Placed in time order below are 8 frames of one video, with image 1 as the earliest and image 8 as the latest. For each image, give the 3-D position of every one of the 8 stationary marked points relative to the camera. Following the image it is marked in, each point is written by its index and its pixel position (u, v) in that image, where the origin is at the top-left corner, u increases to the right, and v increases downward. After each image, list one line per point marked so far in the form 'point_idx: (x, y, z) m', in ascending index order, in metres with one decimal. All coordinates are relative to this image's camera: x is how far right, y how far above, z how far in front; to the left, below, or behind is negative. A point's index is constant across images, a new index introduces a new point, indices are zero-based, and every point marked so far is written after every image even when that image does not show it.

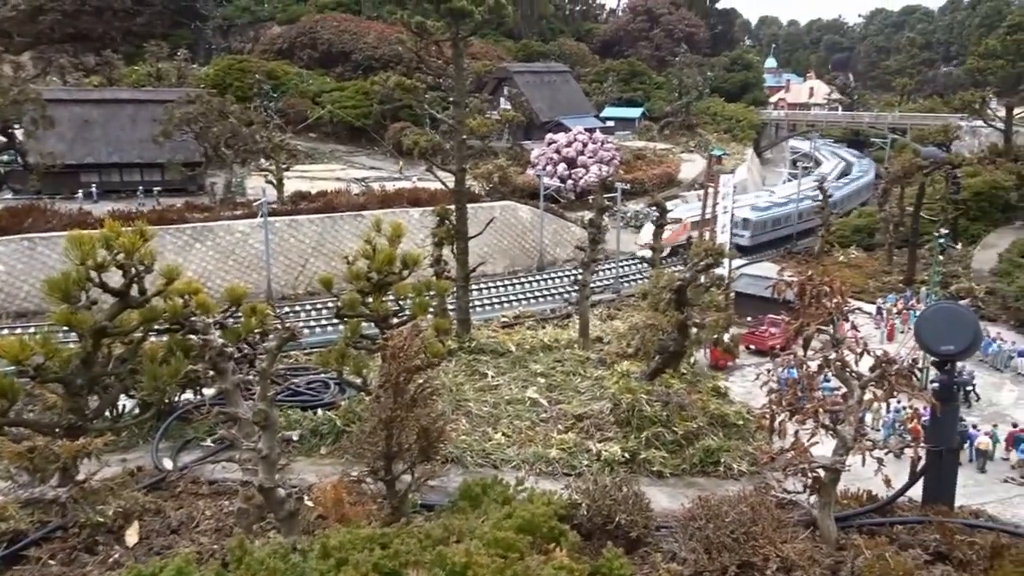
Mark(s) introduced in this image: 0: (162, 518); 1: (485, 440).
0: (-4.4, -2.9, +10.1) m
1: (-0.4, -2.4, +12.7) m
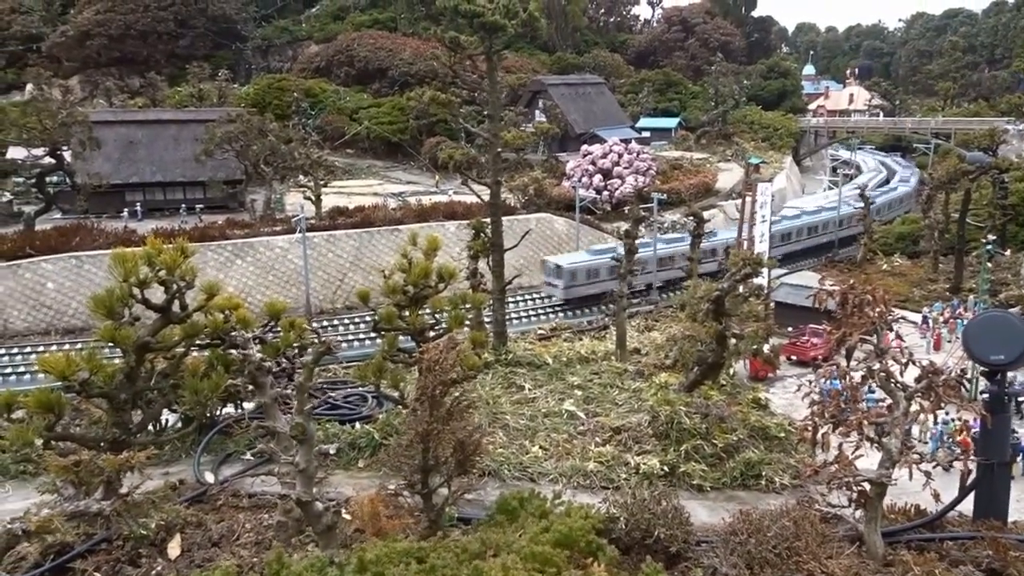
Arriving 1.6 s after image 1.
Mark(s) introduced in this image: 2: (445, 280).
0: (-3.9, -3.1, +10.2) m
1: (+0.1, -2.6, +12.7) m
2: (-1.1, +0.1, +12.9) m
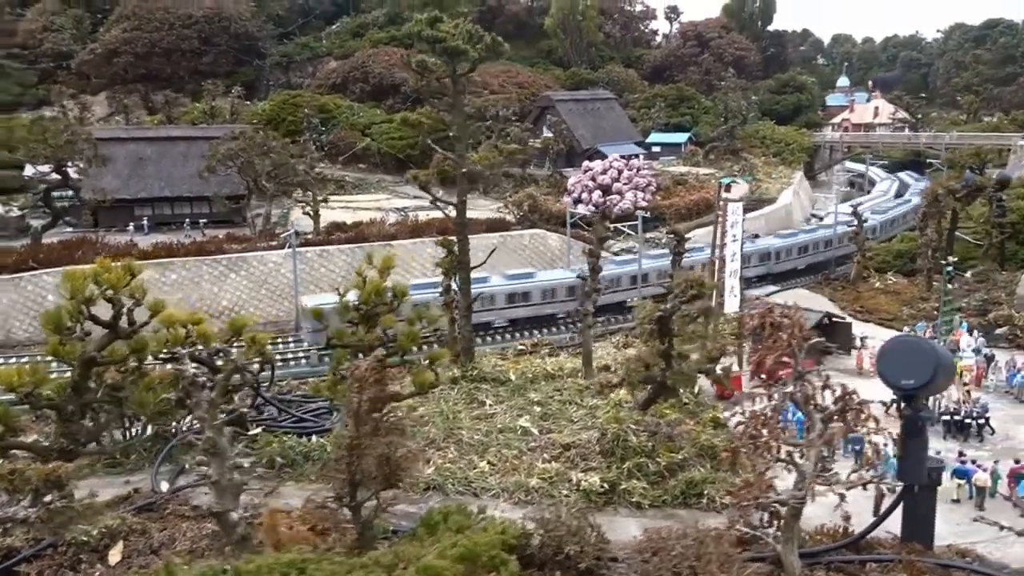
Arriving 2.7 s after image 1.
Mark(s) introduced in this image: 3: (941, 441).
0: (-4.8, -3.3, +10.7) m
1: (-0.7, -2.9, +12.9) m
2: (-1.9, -0.2, +13.3) m
3: (+7.8, -2.7, +14.5) m
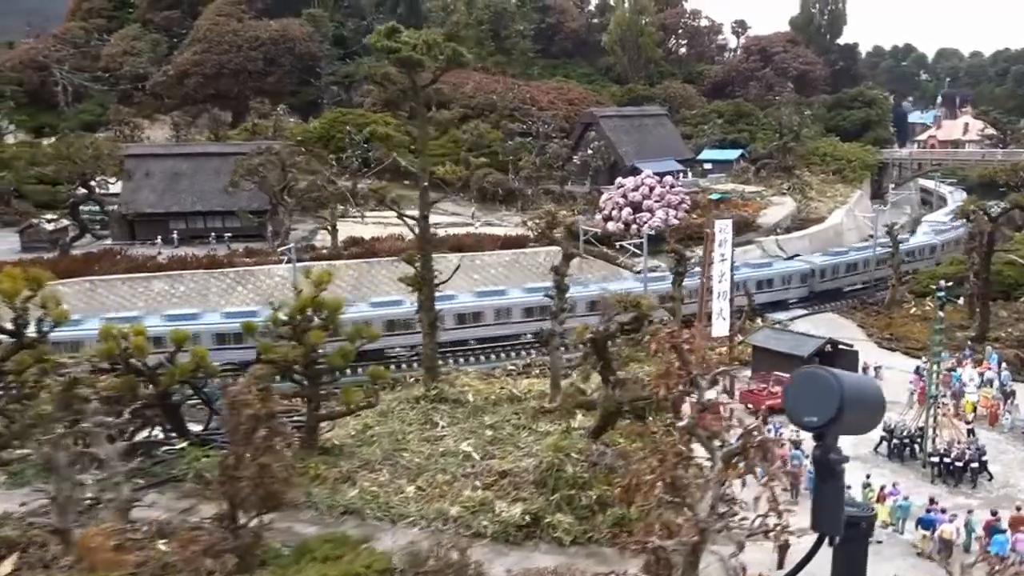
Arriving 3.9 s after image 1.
0: (-6.2, -3.4, +10.6) m
1: (-1.8, -3.1, +12.4) m
2: (-2.9, -0.4, +12.9) m
3: (+6.8, -3.2, +13.1) m
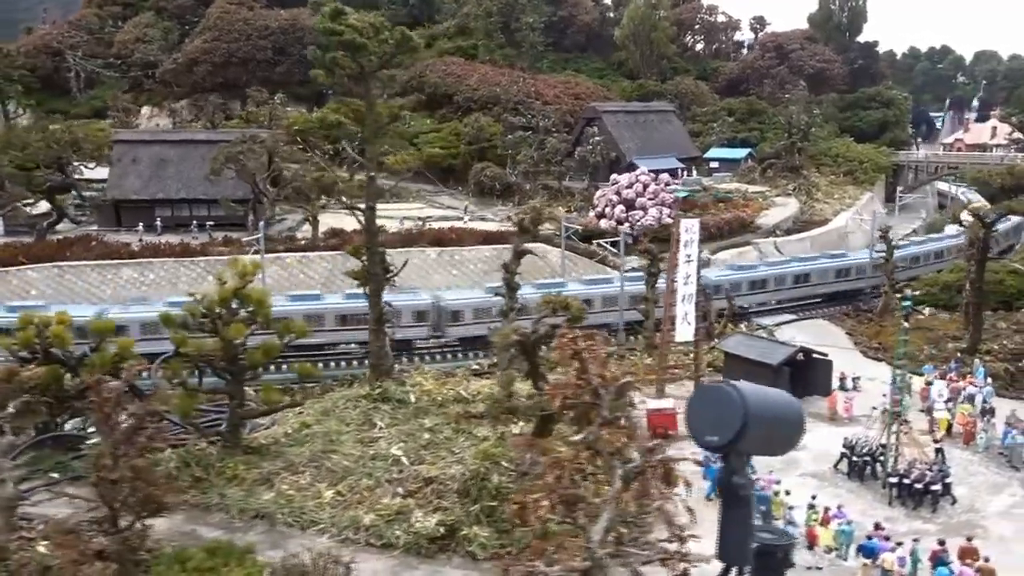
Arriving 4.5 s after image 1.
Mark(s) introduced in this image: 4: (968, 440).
0: (-7.4, -3.2, +10.1) m
1: (-2.9, -3.1, +11.8) m
2: (-3.9, -0.3, +12.3) m
3: (+5.7, -3.3, +12.2) m
4: (+8.1, -2.7, +14.4) m
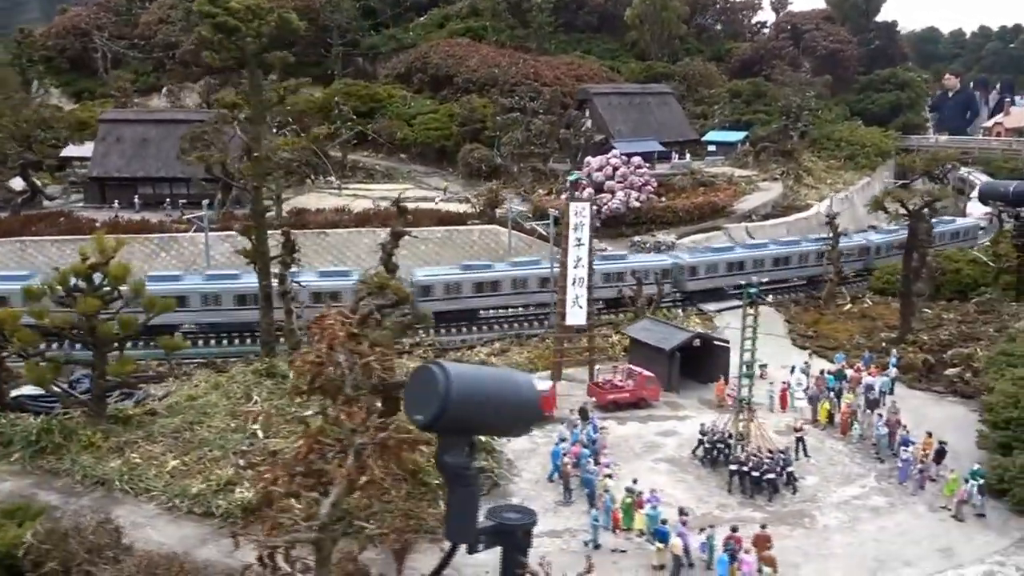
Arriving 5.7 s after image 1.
0: (-9.9, -2.8, +10.9) m
1: (-5.4, -2.7, +12.3) m
2: (-6.3, +0.1, +12.8) m
3: (+3.2, -3.1, +12.1) m
4: (+5.8, -2.5, +14.2) m
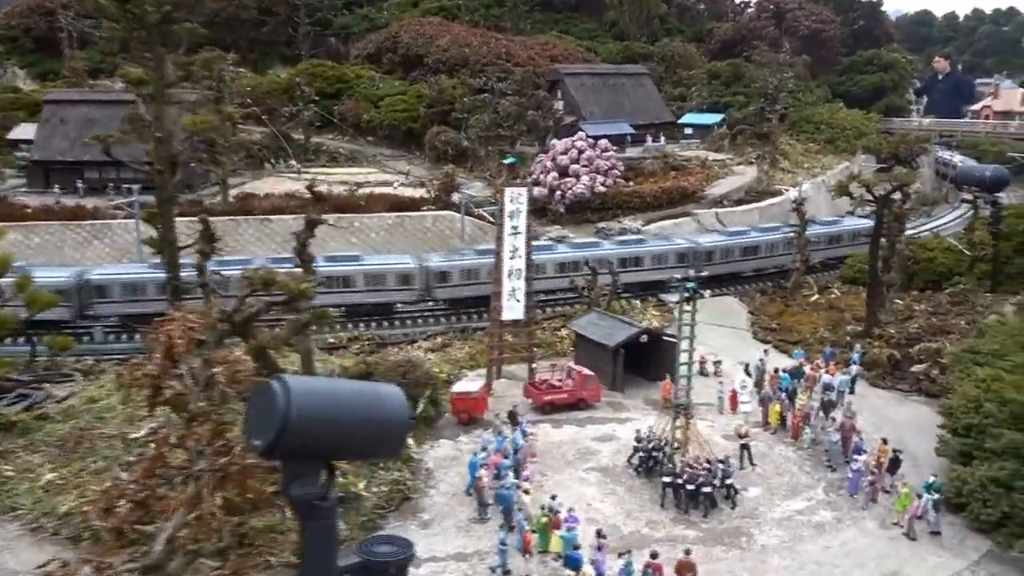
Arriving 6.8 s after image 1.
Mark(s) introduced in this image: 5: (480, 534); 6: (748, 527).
0: (-11.1, -2.8, +9.7) m
1: (-6.6, -2.6, +11.1) m
2: (-7.5, +0.2, +11.6) m
3: (+2.0, -3.0, +11.0) m
4: (+4.6, -2.4, +13.1) m
5: (-0.4, -3.2, +10.6) m
6: (+3.1, -3.2, +10.7) m
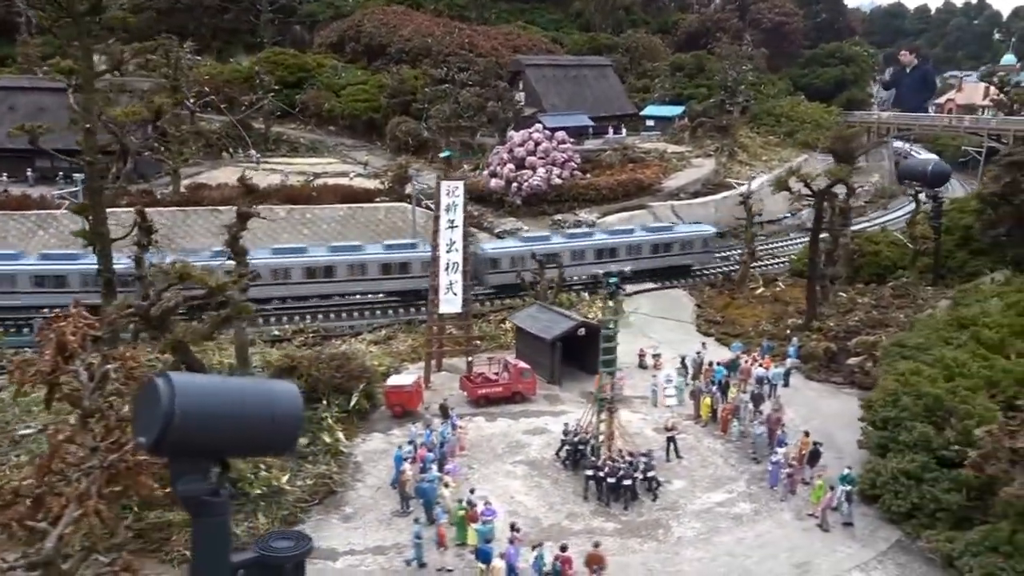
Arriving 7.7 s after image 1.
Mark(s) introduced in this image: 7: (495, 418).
0: (-12.1, -2.7, +9.5) m
1: (-7.7, -2.5, +11.0) m
2: (-8.6, +0.3, +11.4) m
3: (+0.9, -3.0, +11.1) m
4: (+3.5, -2.3, +13.3) m
5: (-1.4, -3.1, +10.6) m
6: (+2.1, -3.1, +10.8) m
7: (-0.2, -2.2, +13.6) m
